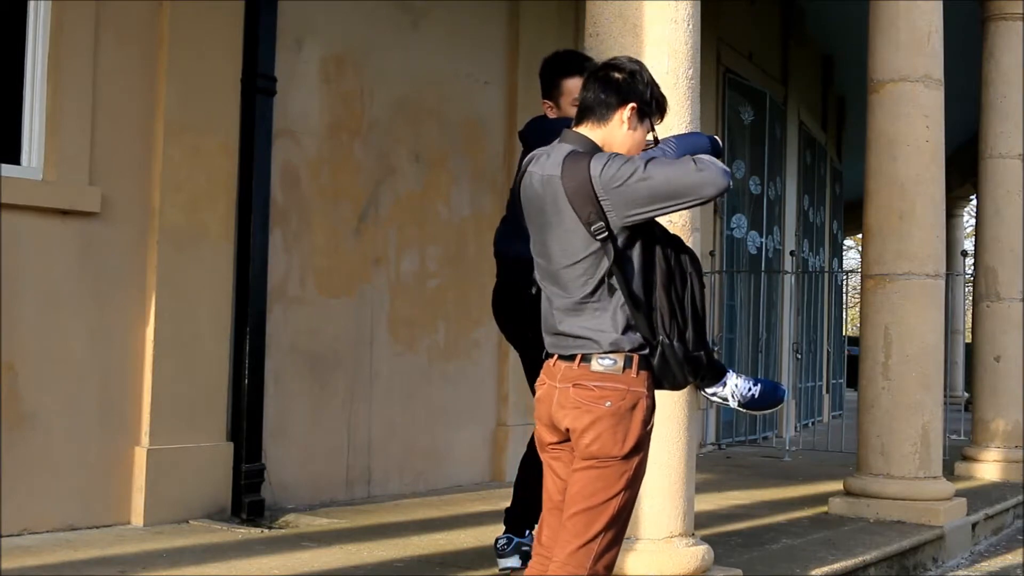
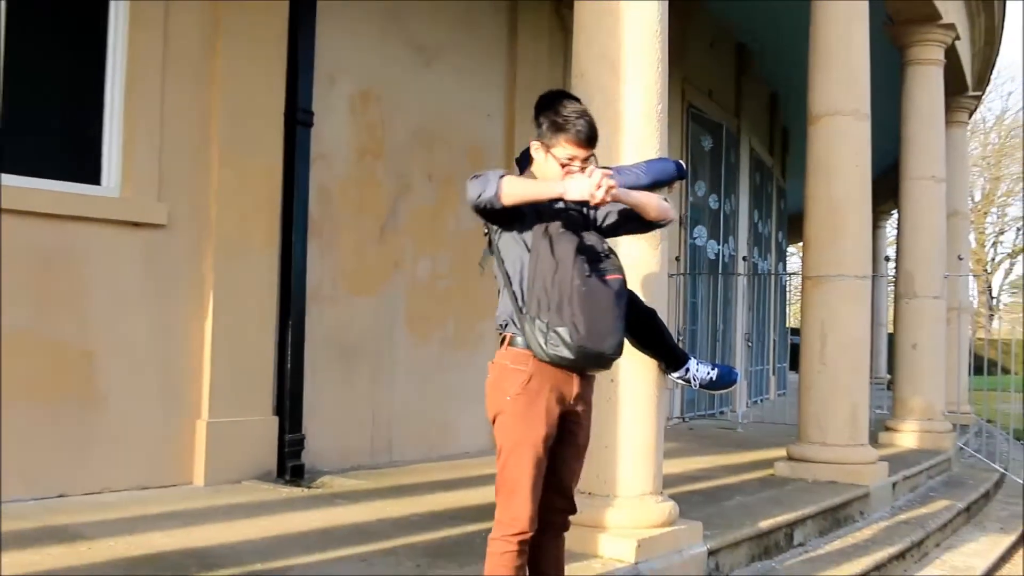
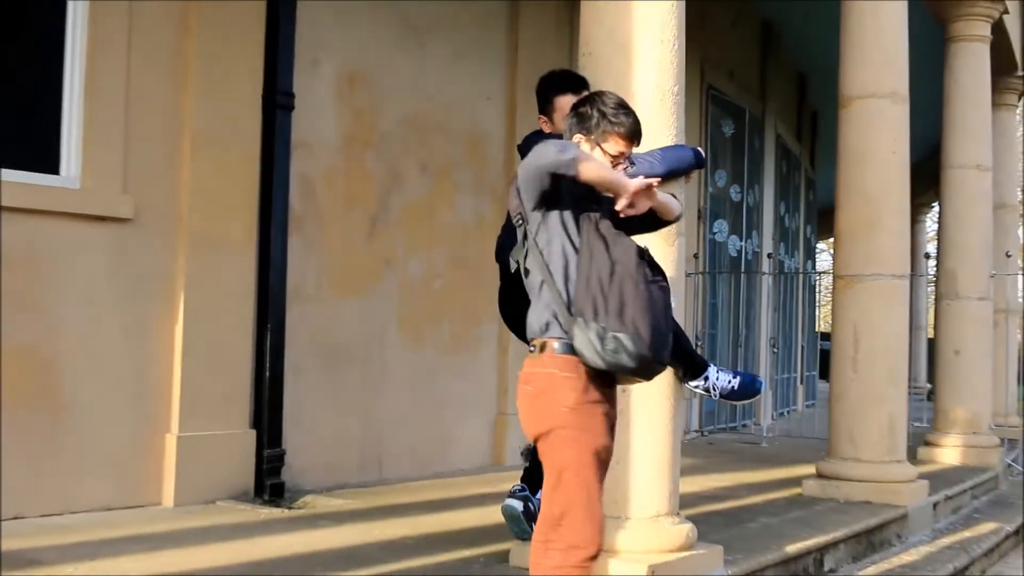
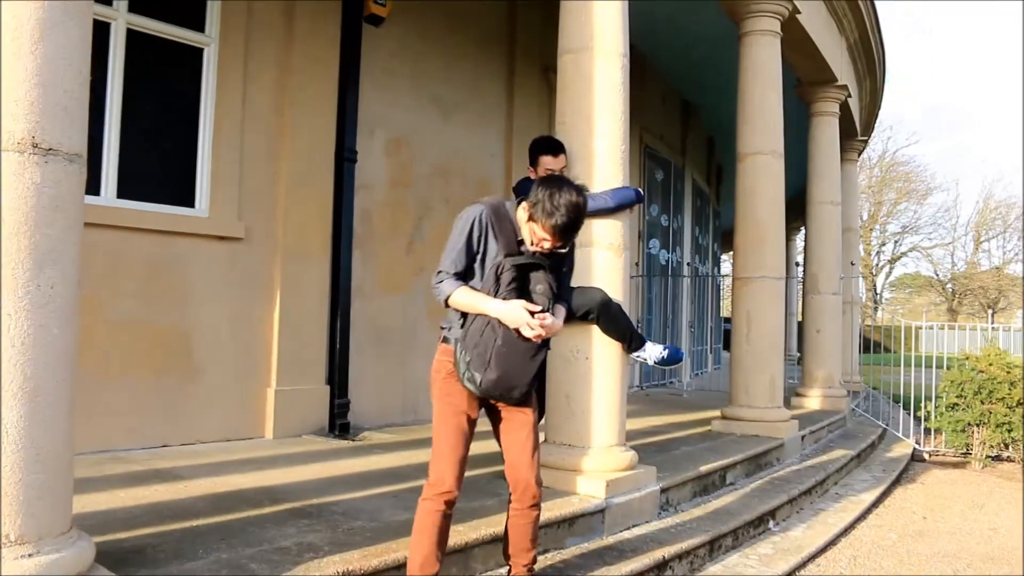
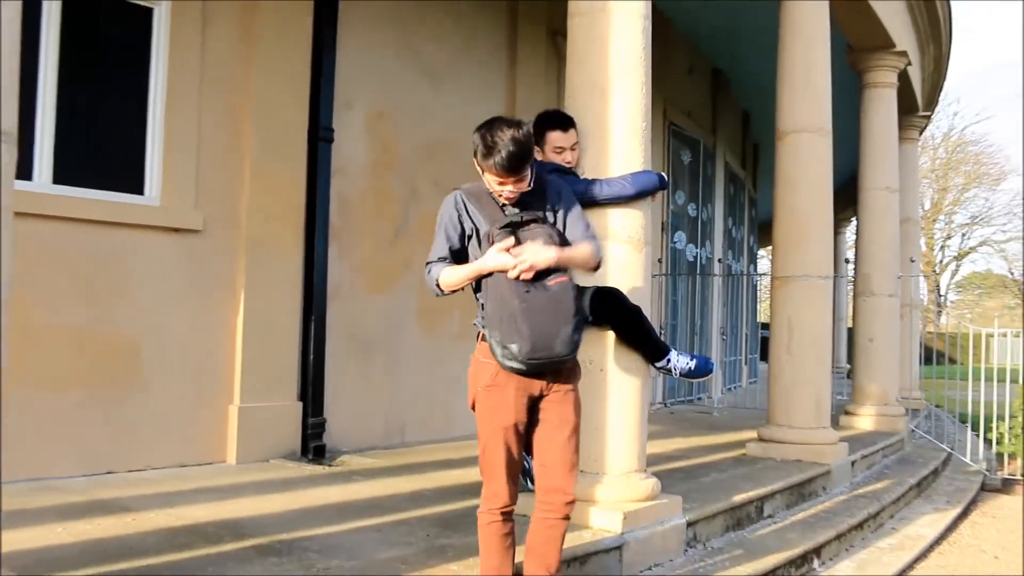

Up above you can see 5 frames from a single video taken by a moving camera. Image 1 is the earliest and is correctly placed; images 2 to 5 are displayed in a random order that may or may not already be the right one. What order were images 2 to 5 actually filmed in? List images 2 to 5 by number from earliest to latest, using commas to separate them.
3, 2, 5, 4
